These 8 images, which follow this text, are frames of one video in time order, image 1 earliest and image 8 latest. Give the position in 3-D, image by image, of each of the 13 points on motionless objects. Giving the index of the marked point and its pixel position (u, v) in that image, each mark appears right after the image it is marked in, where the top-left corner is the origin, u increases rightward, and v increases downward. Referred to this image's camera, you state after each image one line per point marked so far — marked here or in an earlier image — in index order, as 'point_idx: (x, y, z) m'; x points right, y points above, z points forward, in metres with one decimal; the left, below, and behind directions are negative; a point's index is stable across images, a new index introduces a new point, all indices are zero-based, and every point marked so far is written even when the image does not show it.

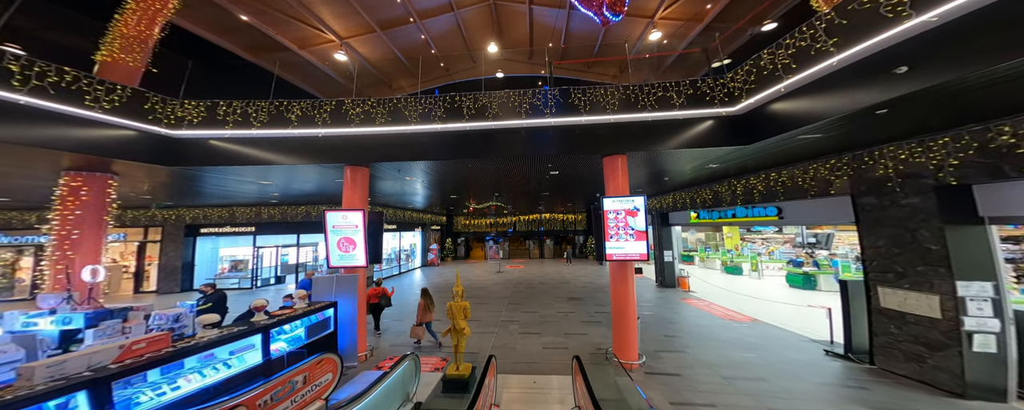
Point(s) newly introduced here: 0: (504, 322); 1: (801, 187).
0: (-0.2, -3.1, +7.2) m
1: (+5.6, +0.4, +5.2) m
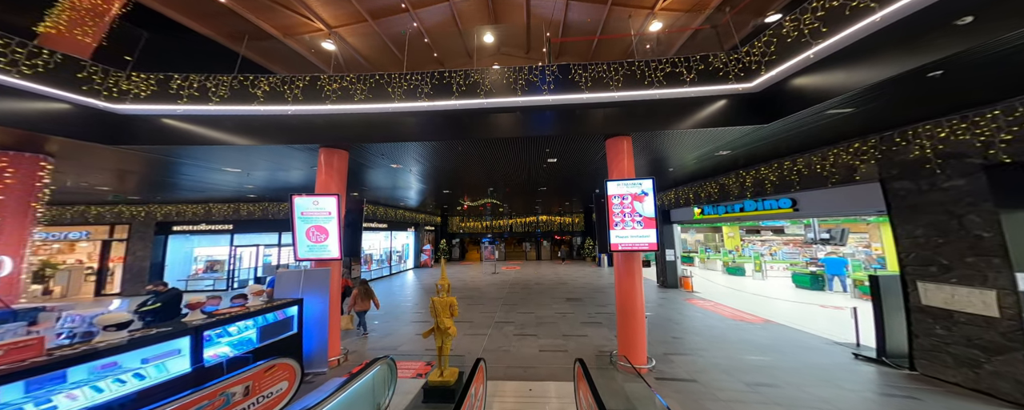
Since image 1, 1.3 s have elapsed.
0: (-0.3, -2.9, +6.6) m
1: (+5.5, +0.6, +4.8) m
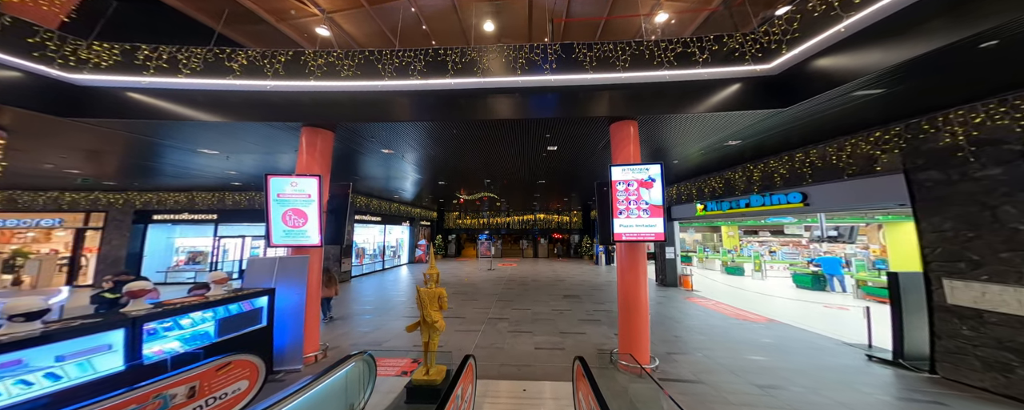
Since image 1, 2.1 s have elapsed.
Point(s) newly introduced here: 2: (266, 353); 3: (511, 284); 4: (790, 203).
0: (-0.5, -2.7, +6.3) m
1: (+5.5, +0.7, +4.5) m
2: (-2.9, -1.7, +3.0) m
3: (-0.1, -3.0, +10.4) m
4: (+5.5, 0.0, +5.2) m
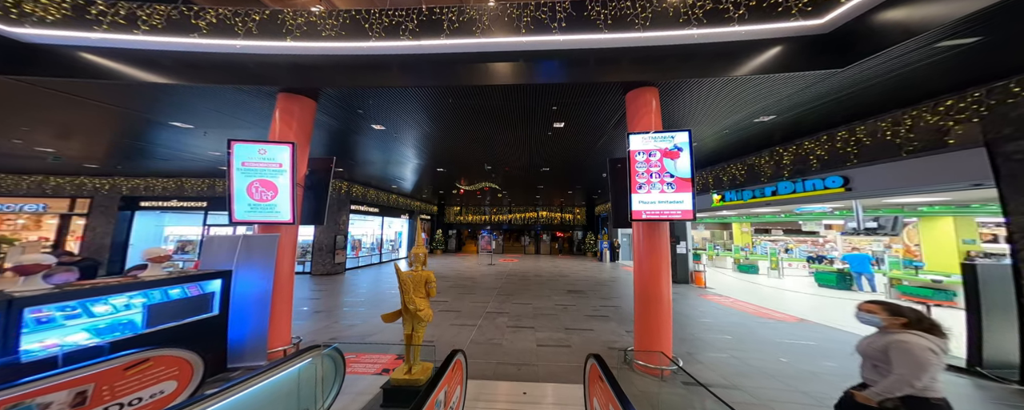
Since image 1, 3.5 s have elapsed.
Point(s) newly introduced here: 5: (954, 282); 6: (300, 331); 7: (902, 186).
0: (-0.4, -2.3, +5.8) m
1: (+5.5, +0.9, +3.9) m
2: (-2.9, -1.4, +2.5) m
3: (0.0, -2.7, +9.9) m
4: (+5.5, +0.3, +4.6) m
5: (+9.8, -1.7, +5.9) m
6: (-3.5, -2.1, +4.5) m
7: (+5.5, +0.3, +3.8) m
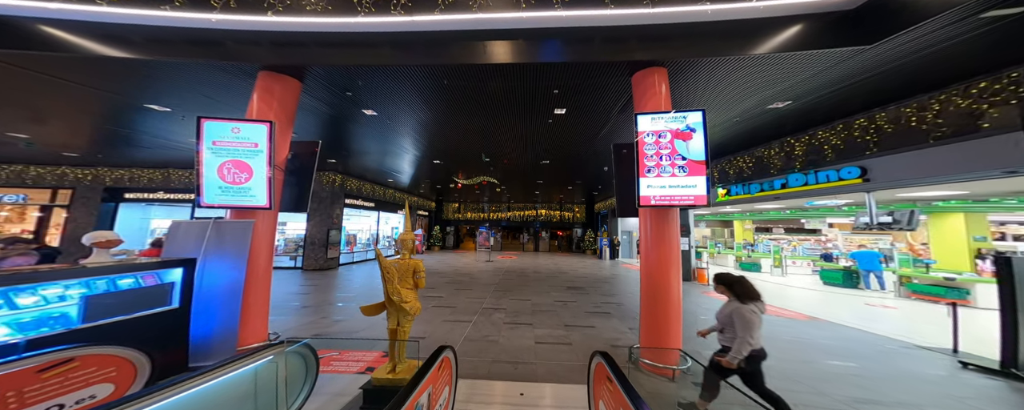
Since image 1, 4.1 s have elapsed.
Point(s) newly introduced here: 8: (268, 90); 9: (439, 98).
0: (-0.5, -2.2, +5.6) m
1: (+5.5, +1.0, +3.7) m
2: (-2.9, -1.2, +2.3) m
3: (-0.1, -2.5, +9.7) m
4: (+5.5, +0.4, +4.4) m
5: (+9.8, -1.6, +5.7) m
6: (-3.6, -1.9, +4.2) m
7: (+5.5, +0.4, +3.6) m
8: (-3.3, +1.5, +3.6) m
9: (-1.3, +1.9, +4.7) m
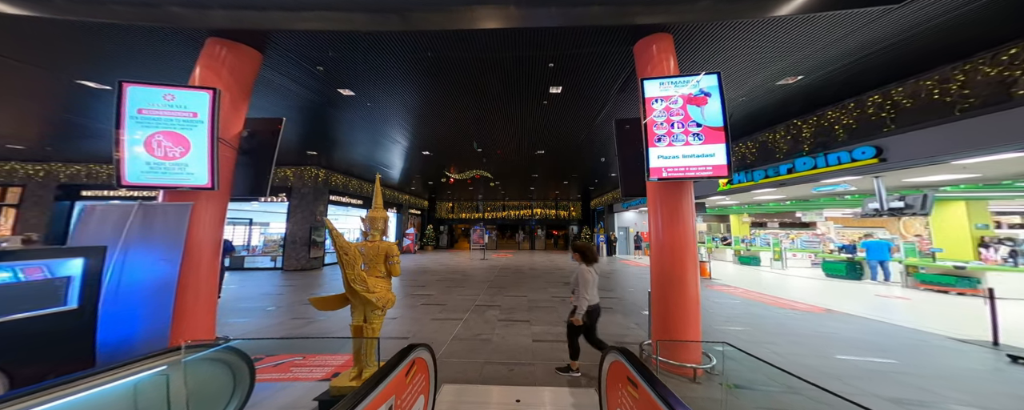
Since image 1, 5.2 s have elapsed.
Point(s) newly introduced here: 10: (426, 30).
0: (-0.6, -2.0, +5.1) m
1: (+5.4, +1.3, +3.4) m
2: (-2.9, -1.0, +1.8) m
3: (-0.3, -2.3, +9.3) m
4: (+5.4, +0.7, +4.2) m
5: (+9.6, -1.3, +5.5) m
6: (-3.7, -1.7, +3.8) m
7: (+5.4, +0.7, +3.3) m
8: (-3.4, +1.7, +3.2) m
9: (-1.4, +2.1, +4.3) m
10: (-1.0, +2.2, +3.3) m
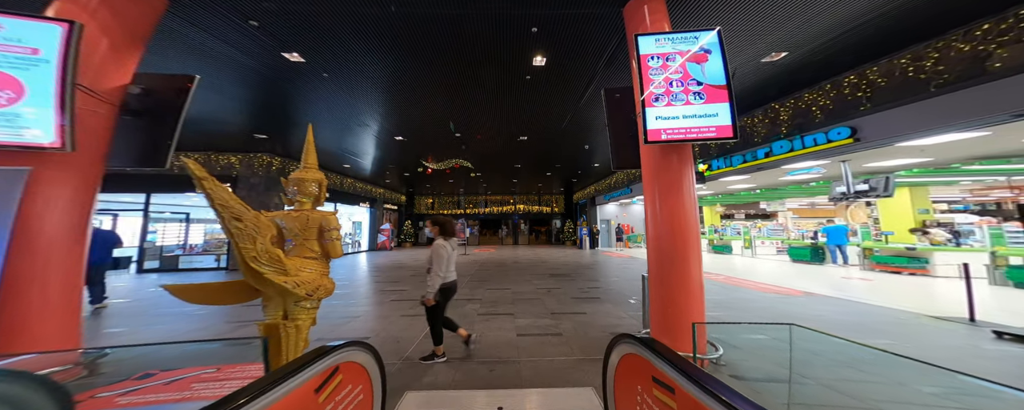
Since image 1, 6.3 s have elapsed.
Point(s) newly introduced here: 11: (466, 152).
0: (-1.0, -1.7, +4.7) m
1: (+5.1, +1.6, +3.5) m
2: (-3.1, -0.8, +1.2) m
3: (-1.0, -2.1, +8.8) m
4: (+5.0, +1.0, +4.2) m
5: (+9.2, -1.0, +5.9) m
6: (-3.9, -1.5, +3.1) m
7: (+5.1, +1.0, +3.4) m
8: (-3.6, +1.9, +2.5) m
9: (-1.8, +2.3, +3.7) m
10: (-1.3, +2.4, +2.8) m
11: (-1.6, +1.7, +8.9) m
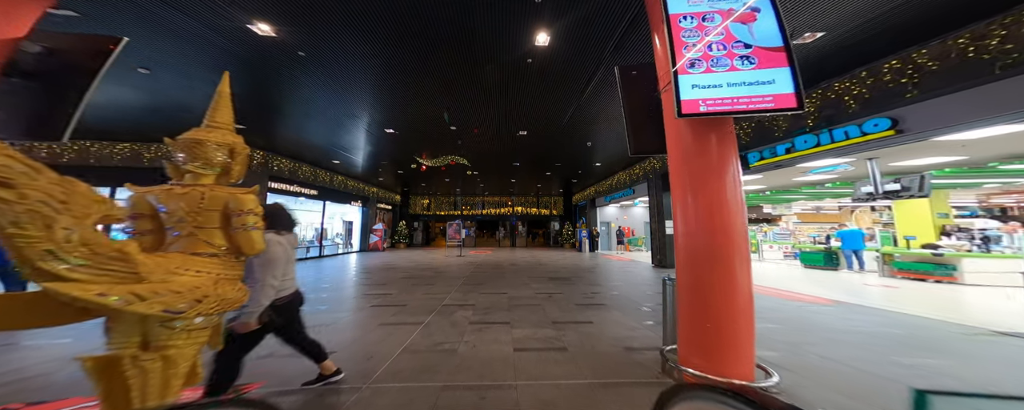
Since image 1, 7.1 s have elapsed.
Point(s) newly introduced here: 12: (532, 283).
0: (-1.0, -1.6, +4.2) m
1: (+5.1, +1.6, +3.0) m
2: (-3.1, -0.7, +0.7) m
3: (-1.1, -2.0, +8.3) m
4: (+5.0, +1.0, +3.8) m
5: (+9.1, -1.0, +5.5) m
6: (-4.0, -1.4, +2.6) m
7: (+5.1, +1.0, +2.9) m
8: (-3.6, +2.0, +2.0) m
9: (-1.8, +2.4, +3.3) m
10: (-1.3, +2.5, +2.3) m
11: (-1.7, +1.7, +8.4) m
12: (+0.4, -1.8, +6.0) m
